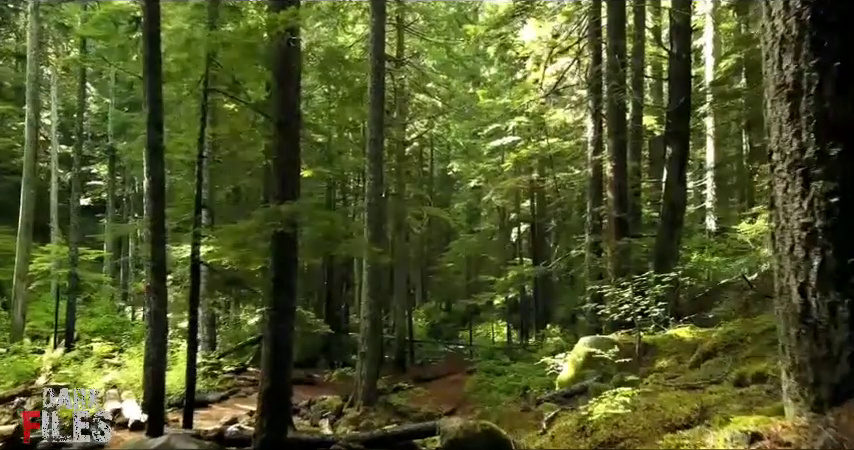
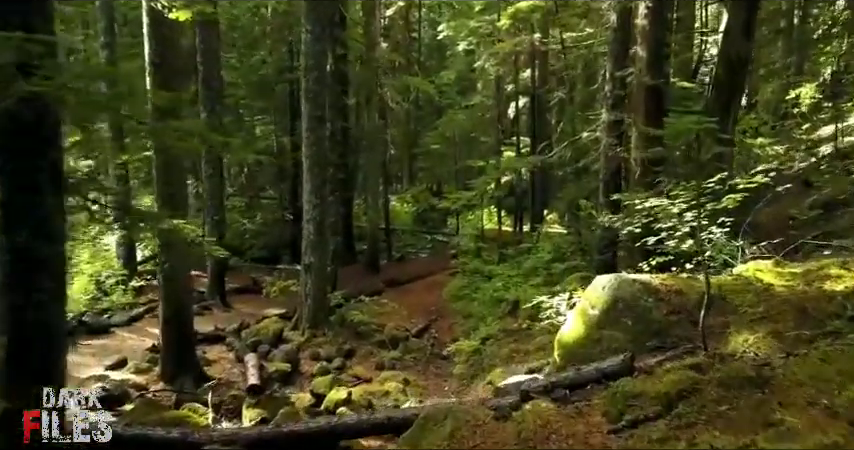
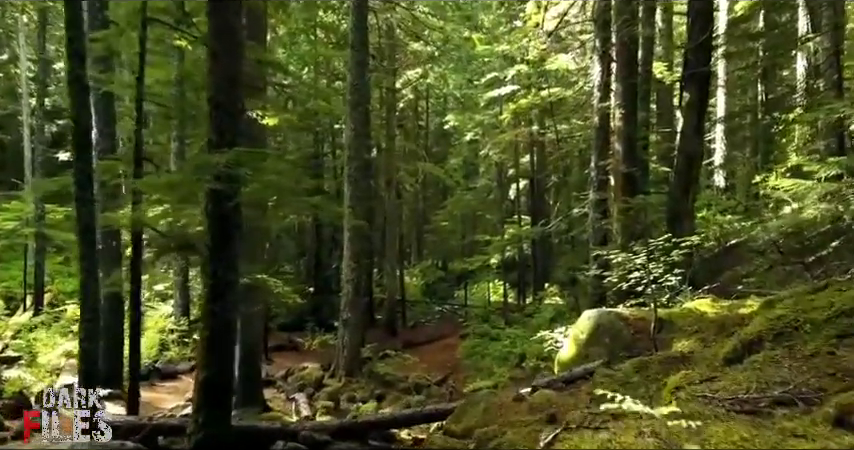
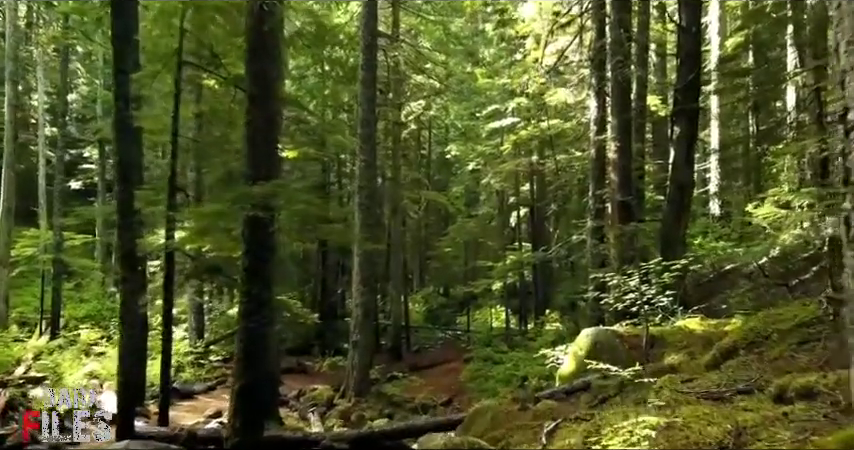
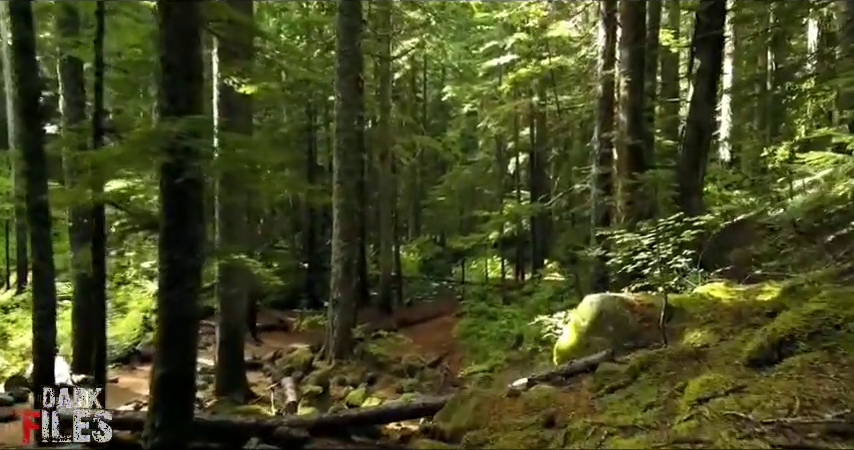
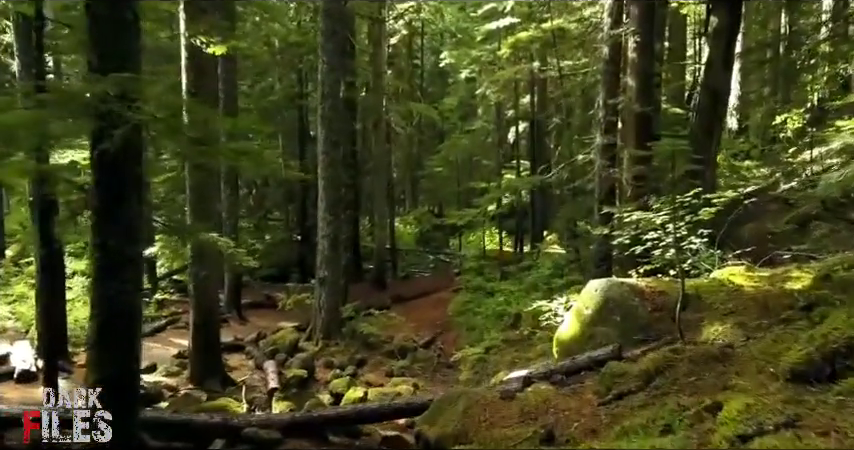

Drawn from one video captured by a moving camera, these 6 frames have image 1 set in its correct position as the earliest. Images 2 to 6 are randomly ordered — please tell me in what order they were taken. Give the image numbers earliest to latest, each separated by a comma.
4, 3, 5, 6, 2
